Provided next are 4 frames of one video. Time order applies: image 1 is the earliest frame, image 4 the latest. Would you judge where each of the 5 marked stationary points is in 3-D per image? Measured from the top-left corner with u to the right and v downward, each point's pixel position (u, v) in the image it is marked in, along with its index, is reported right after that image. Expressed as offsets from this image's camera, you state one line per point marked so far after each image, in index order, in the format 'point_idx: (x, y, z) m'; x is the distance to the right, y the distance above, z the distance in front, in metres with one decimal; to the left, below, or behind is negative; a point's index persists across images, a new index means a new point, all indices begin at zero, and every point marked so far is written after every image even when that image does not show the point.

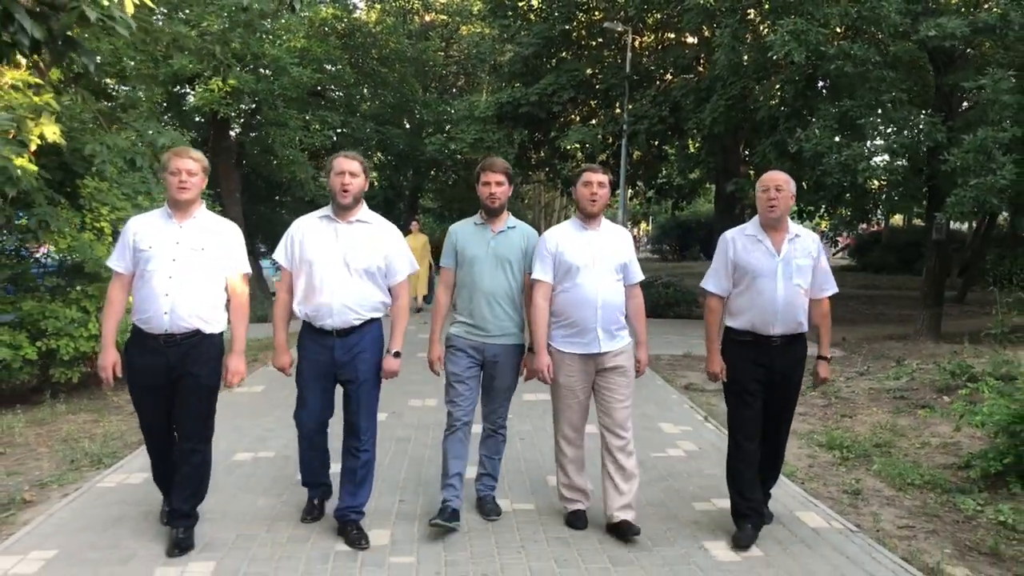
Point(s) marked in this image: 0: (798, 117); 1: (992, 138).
0: (+3.9, +2.4, +12.1) m
1: (+5.4, +1.7, +9.9) m
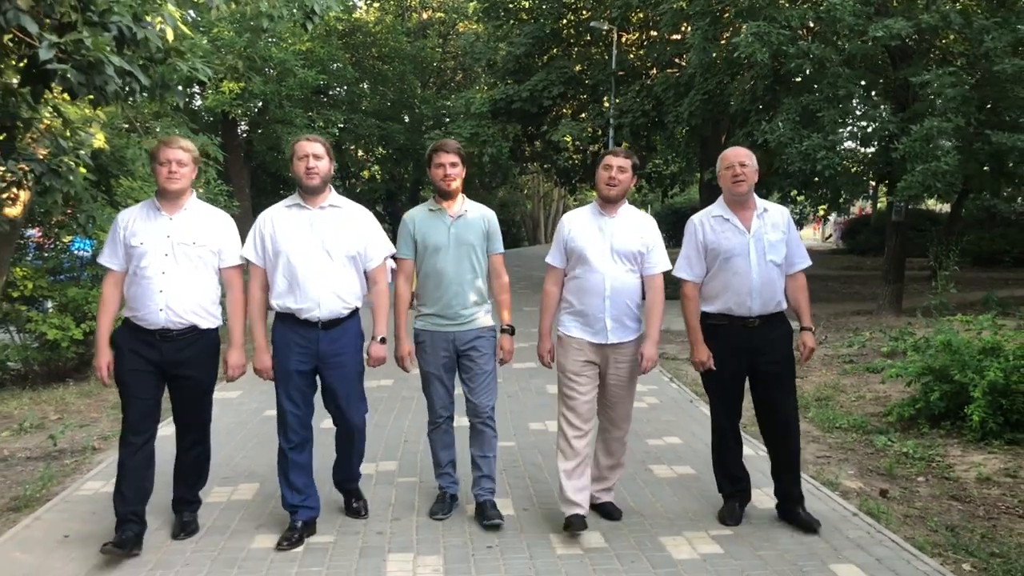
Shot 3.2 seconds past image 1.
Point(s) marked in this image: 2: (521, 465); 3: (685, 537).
0: (+3.8, +2.7, +13.1) m
1: (+5.3, +2.0, +10.9) m
2: (+0.1, -1.1, +5.6) m
3: (+0.8, -1.2, +4.3) m
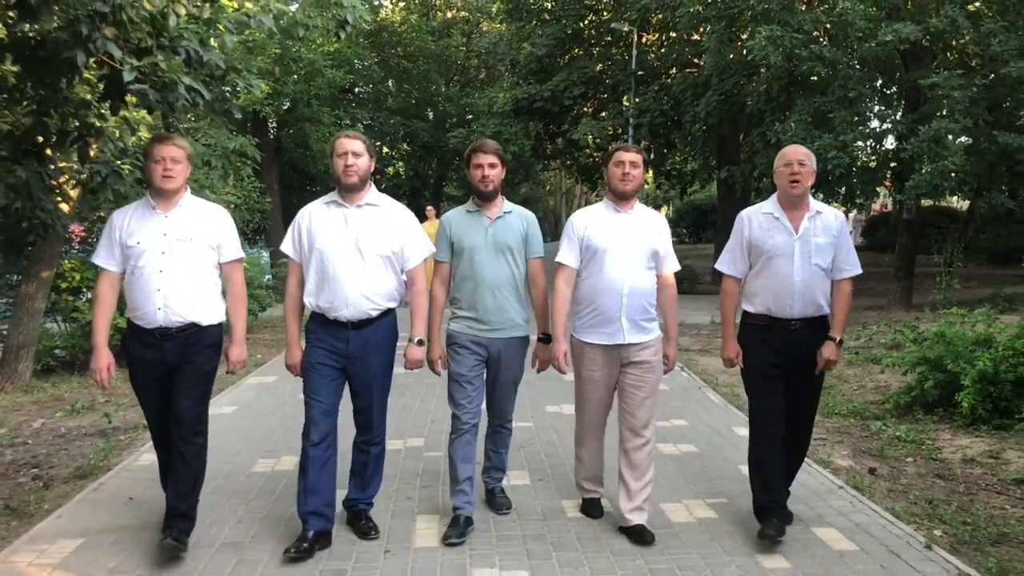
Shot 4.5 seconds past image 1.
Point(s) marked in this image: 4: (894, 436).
0: (+4.1, +2.7, +13.4) m
1: (+5.5, +2.0, +11.2) m
2: (+0.2, -1.1, +6.1) m
3: (+0.9, -1.2, +4.8) m
4: (+2.8, -1.1, +6.6) m
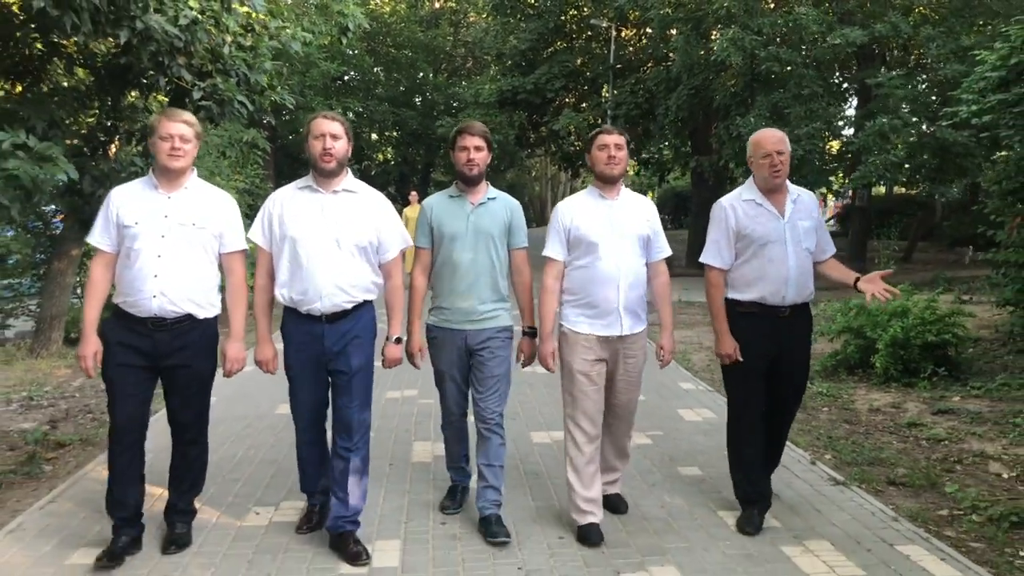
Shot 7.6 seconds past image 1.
0: (+3.8, +3.0, +14.5) m
1: (+5.3, +2.3, +12.4) m
2: (0.0, -0.9, +7.2) m
3: (+0.8, -1.0, +5.9) m
4: (+2.7, -0.9, +7.7) m
